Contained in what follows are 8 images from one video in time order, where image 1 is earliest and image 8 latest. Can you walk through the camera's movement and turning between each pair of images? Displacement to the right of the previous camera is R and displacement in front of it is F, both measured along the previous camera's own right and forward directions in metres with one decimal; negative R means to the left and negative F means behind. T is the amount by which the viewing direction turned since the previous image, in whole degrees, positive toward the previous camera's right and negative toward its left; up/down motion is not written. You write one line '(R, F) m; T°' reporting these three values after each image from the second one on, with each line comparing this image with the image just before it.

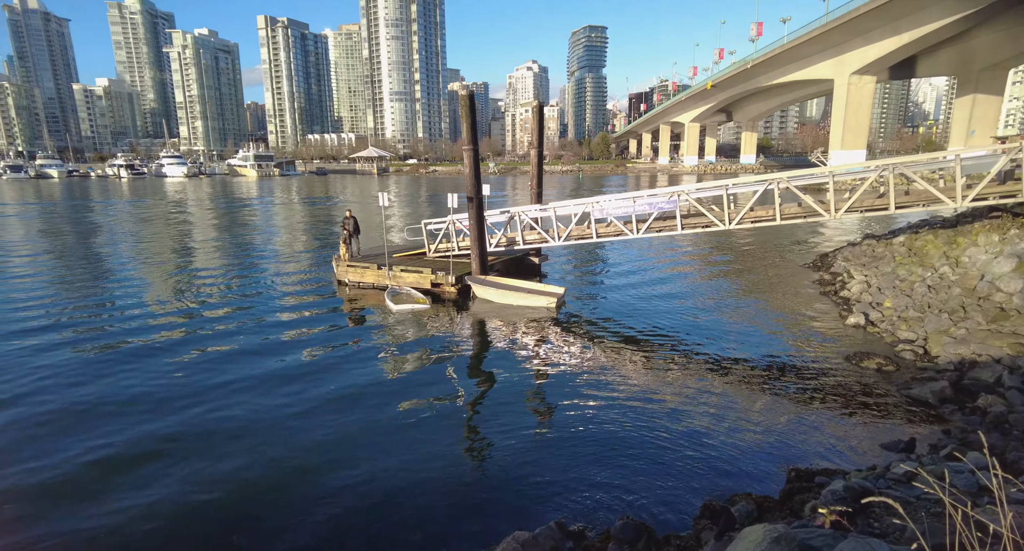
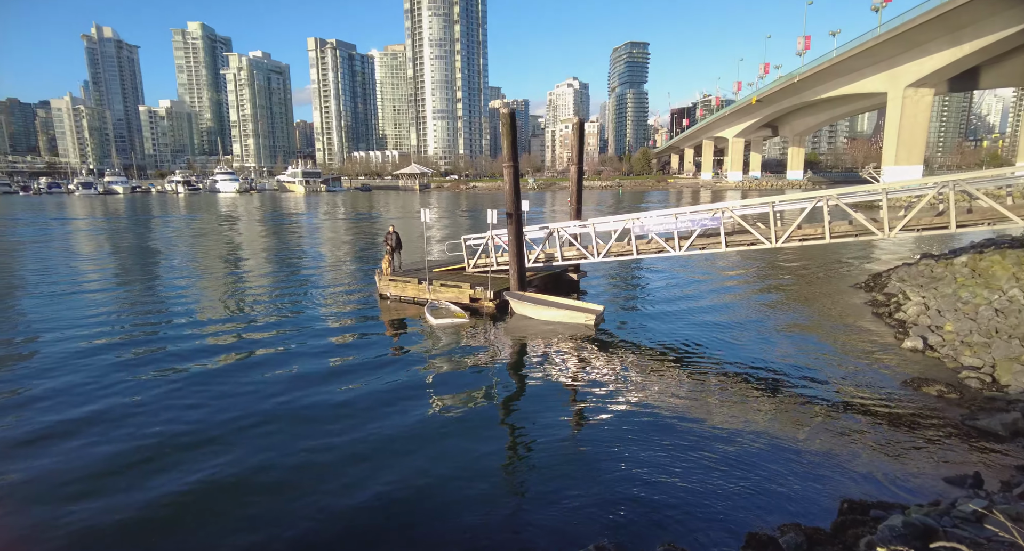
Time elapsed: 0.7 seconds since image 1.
(0.0, +0.1) m; -4°
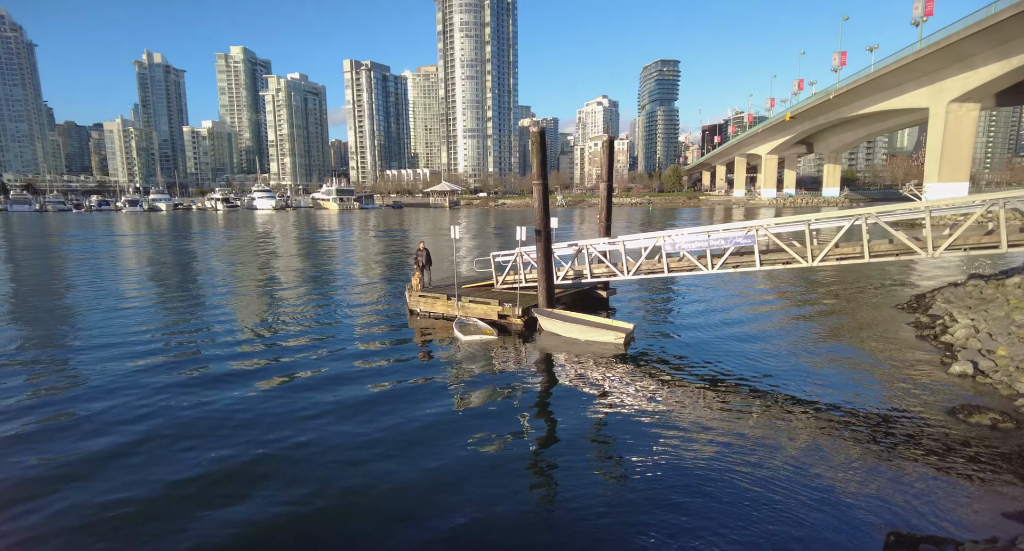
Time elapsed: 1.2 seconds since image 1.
(0.0, +0.1) m; -3°
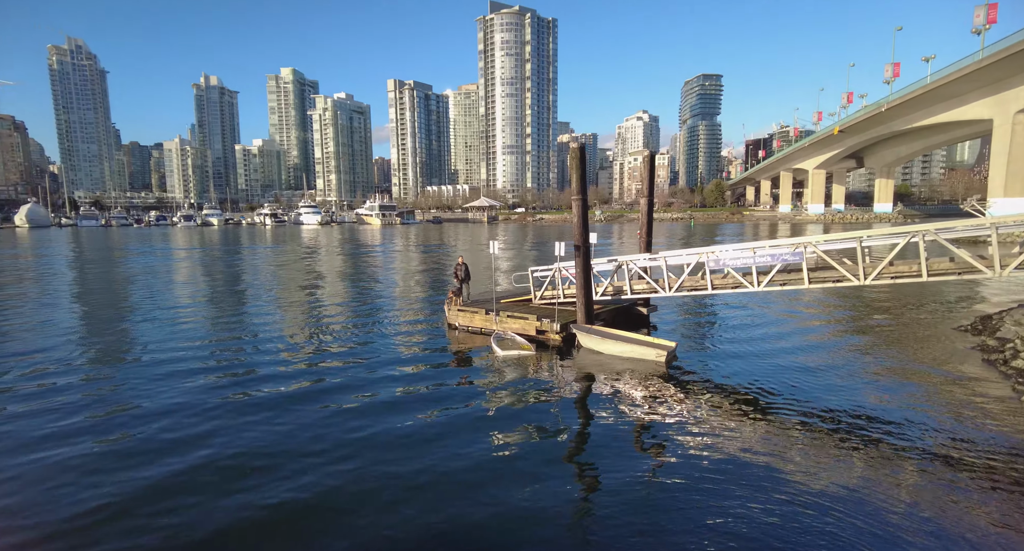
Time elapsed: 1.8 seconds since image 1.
(0.0, +0.2) m; -3°
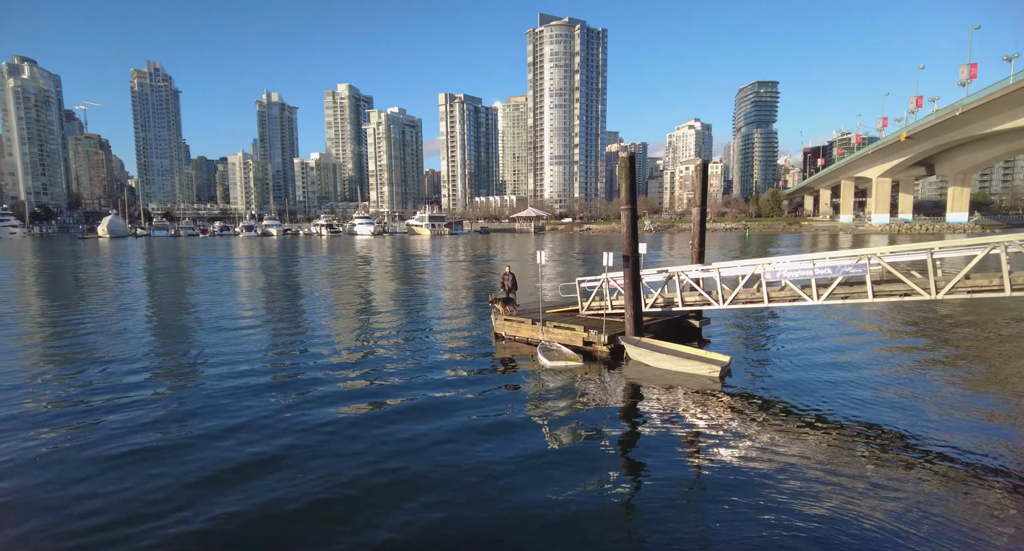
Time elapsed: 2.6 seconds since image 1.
(-0.1, +0.3) m; -4°
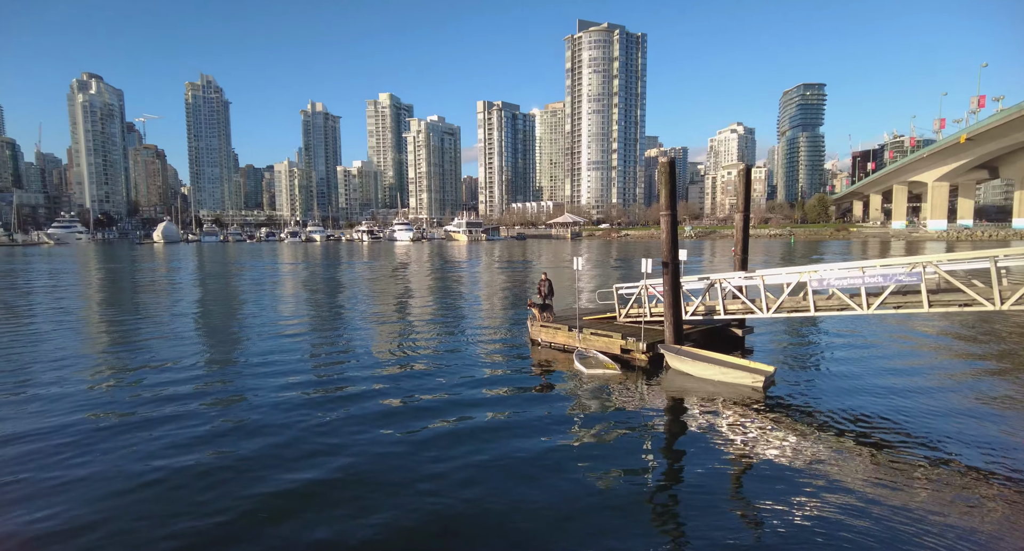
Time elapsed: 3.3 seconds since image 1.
(0.0, +0.4) m; -3°
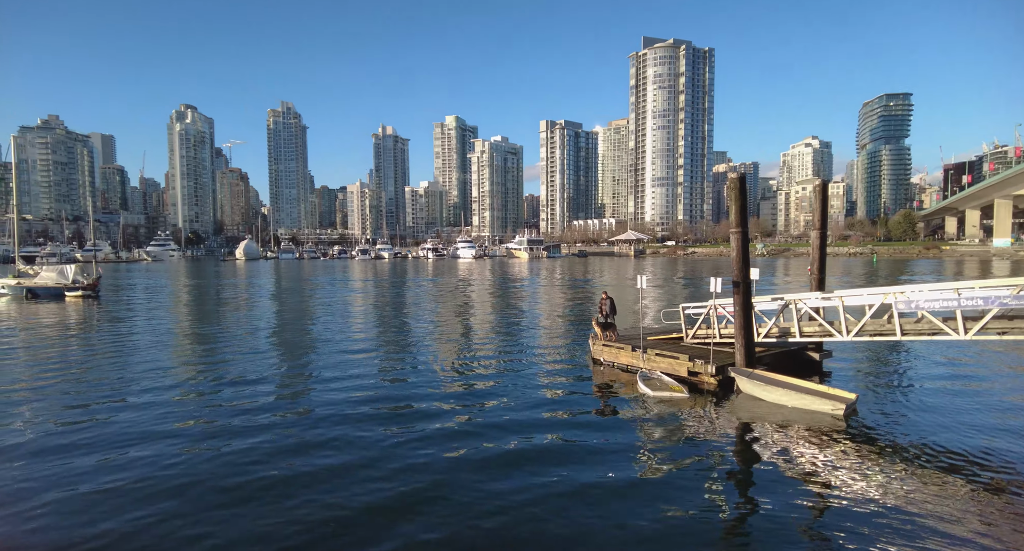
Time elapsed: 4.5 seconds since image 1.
(-0.1, +1.0) m; -6°
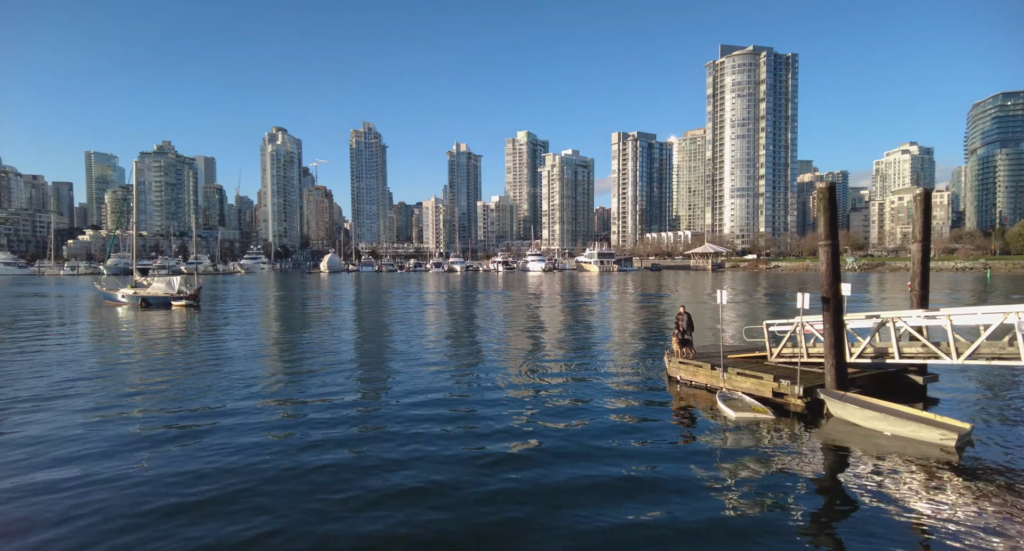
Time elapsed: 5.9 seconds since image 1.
(-0.3, +1.8) m; -6°
